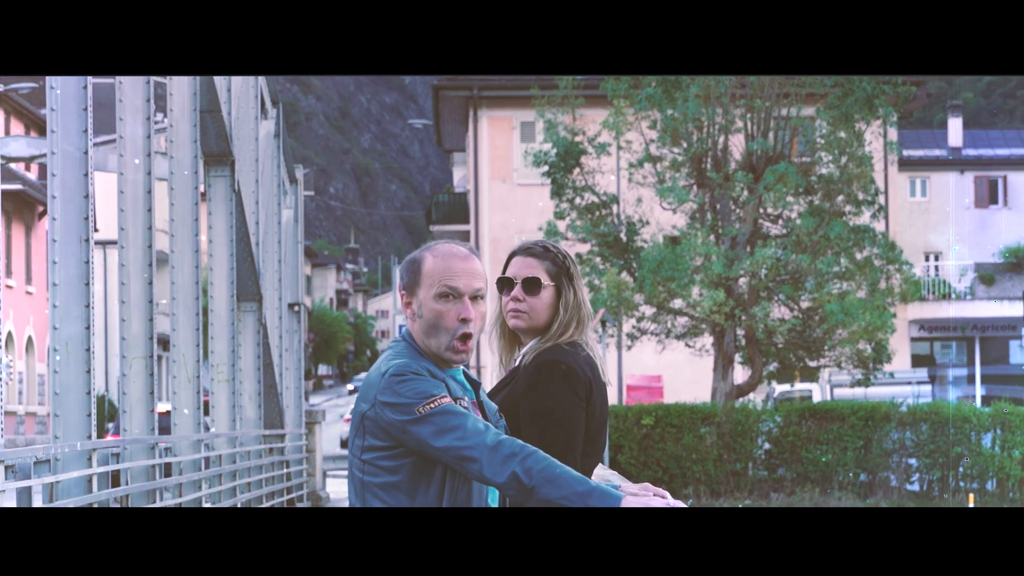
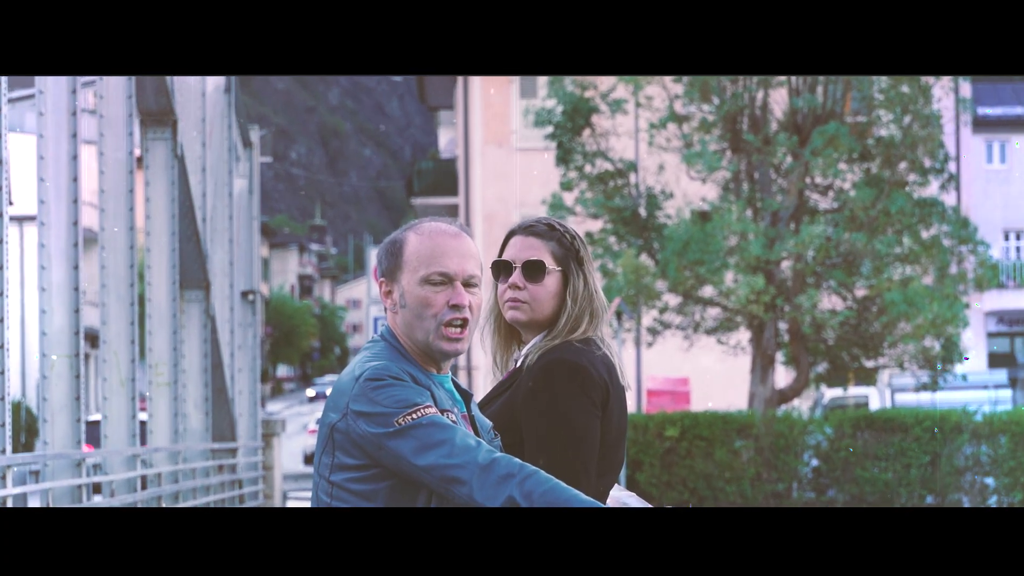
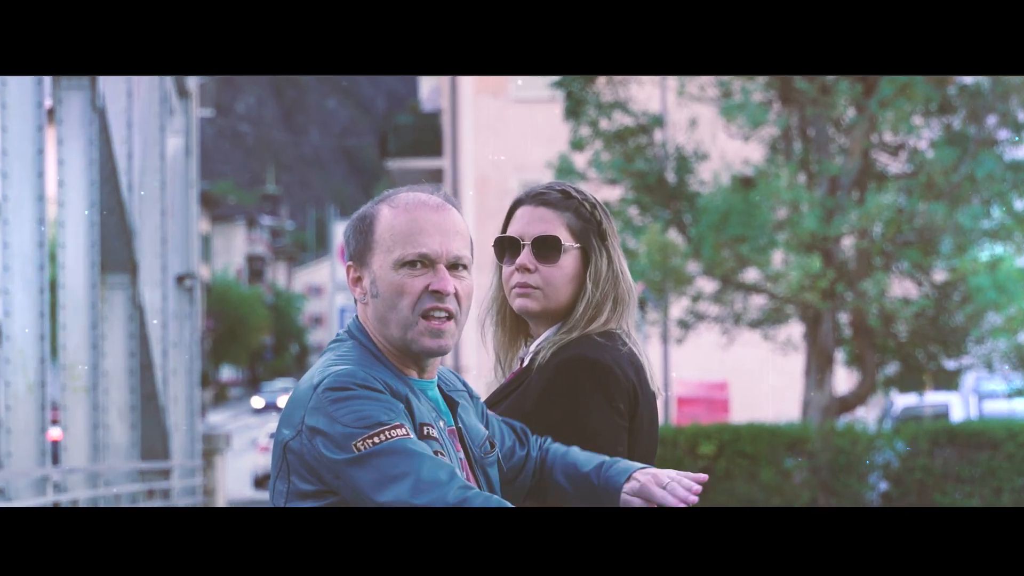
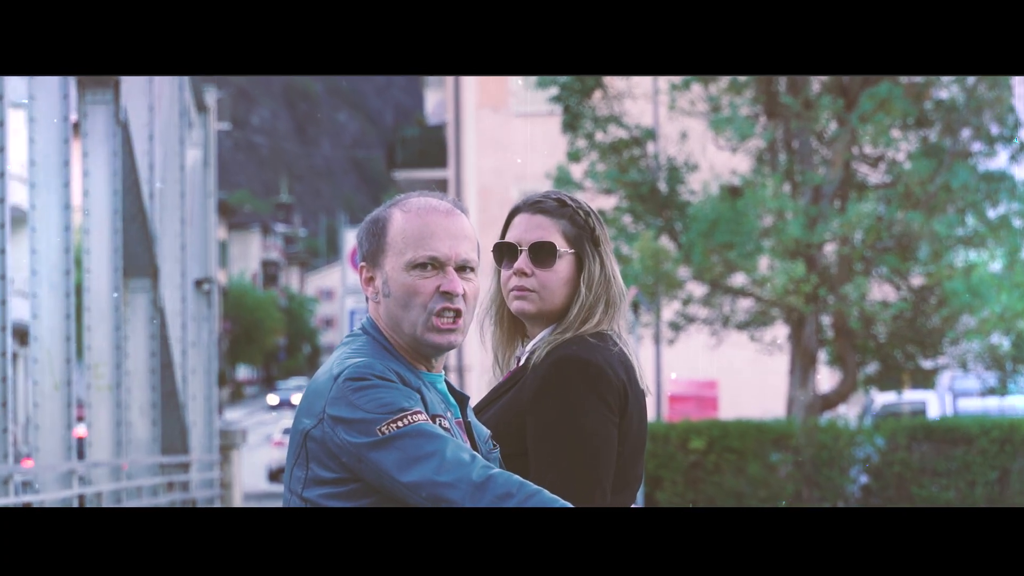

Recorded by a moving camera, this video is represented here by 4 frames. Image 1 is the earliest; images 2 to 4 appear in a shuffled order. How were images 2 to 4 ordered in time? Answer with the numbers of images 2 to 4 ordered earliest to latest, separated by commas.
2, 4, 3
